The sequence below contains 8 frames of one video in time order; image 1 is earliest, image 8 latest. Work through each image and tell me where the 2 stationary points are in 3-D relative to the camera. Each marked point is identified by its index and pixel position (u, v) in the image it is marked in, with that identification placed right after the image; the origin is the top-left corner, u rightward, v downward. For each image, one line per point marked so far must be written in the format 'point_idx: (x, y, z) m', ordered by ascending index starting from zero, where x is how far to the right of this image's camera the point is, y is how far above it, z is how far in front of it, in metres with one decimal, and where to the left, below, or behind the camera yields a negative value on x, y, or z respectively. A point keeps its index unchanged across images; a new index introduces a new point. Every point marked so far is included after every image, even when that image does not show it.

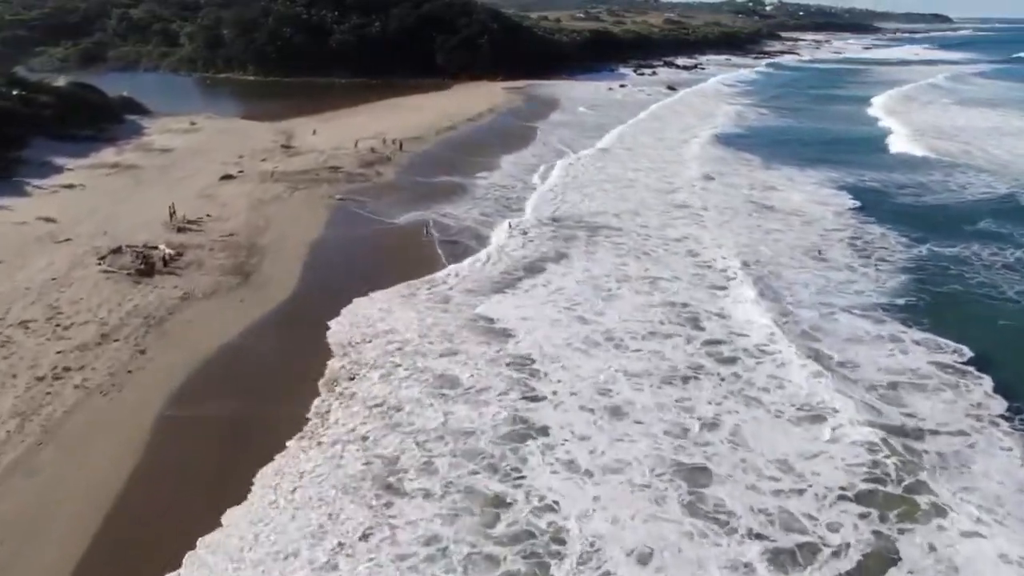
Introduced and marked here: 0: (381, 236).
0: (-3.1, +1.2, +18.7) m
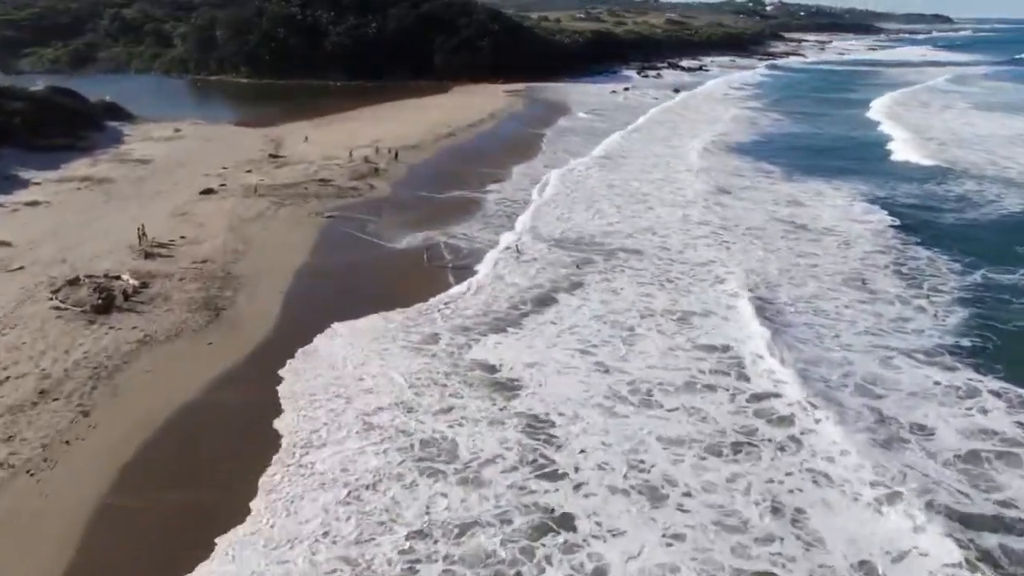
0: (-3.0, +0.6, +16.9) m
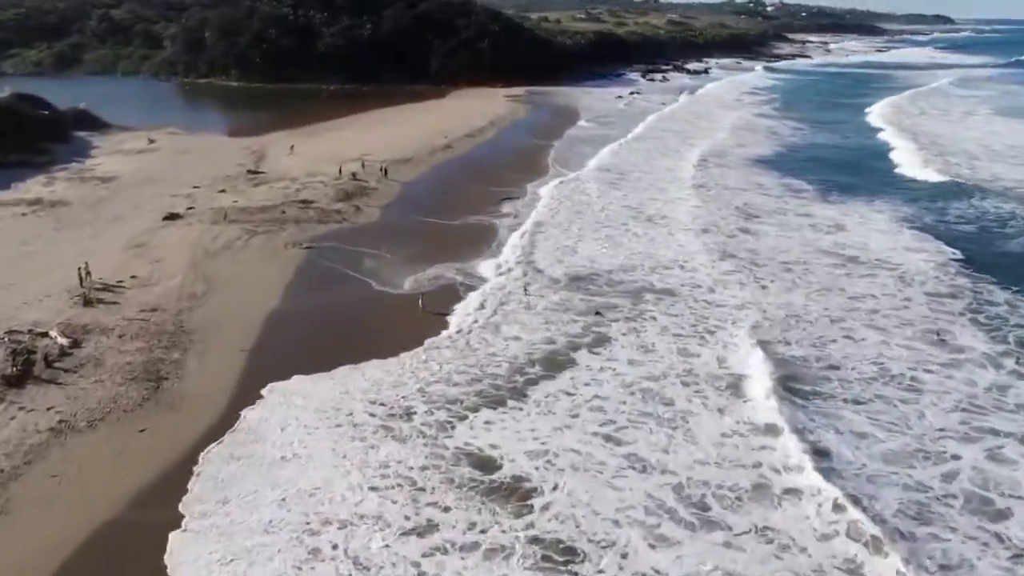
0: (-2.8, -0.3, +14.4) m
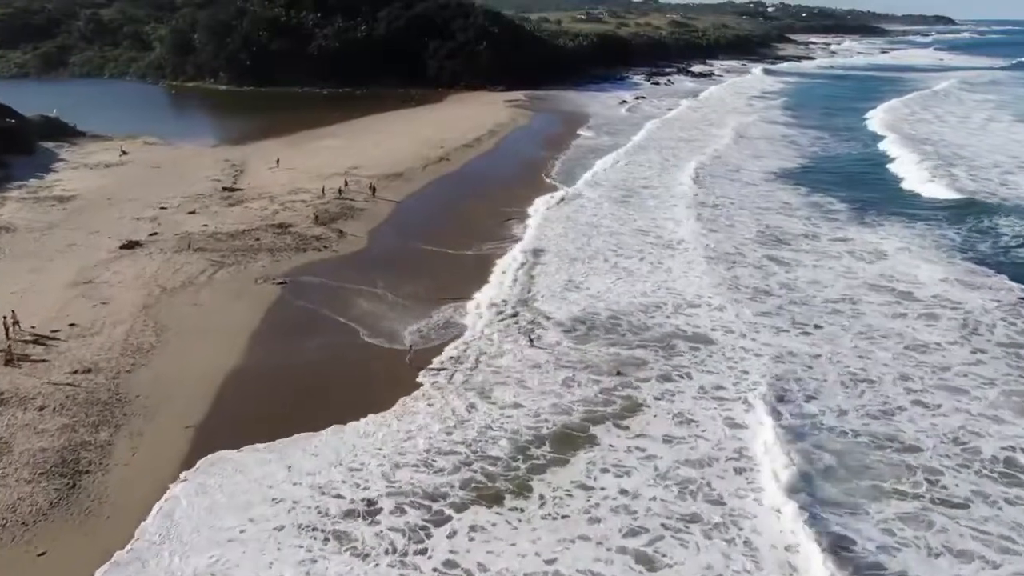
0: (-2.8, -1.1, +12.2) m
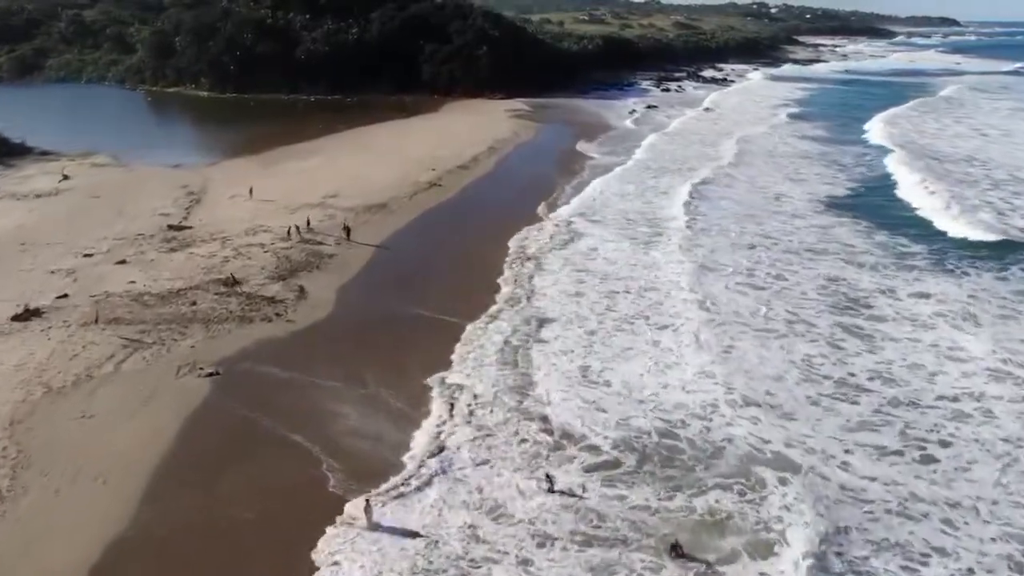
0: (-2.7, -2.4, +8.6) m
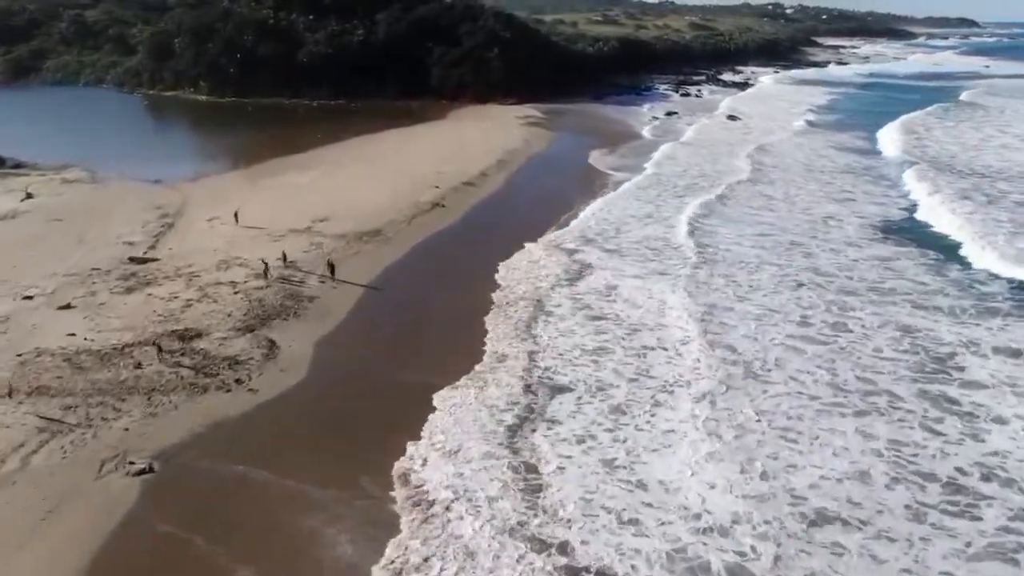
0: (-2.5, -3.3, +6.2) m
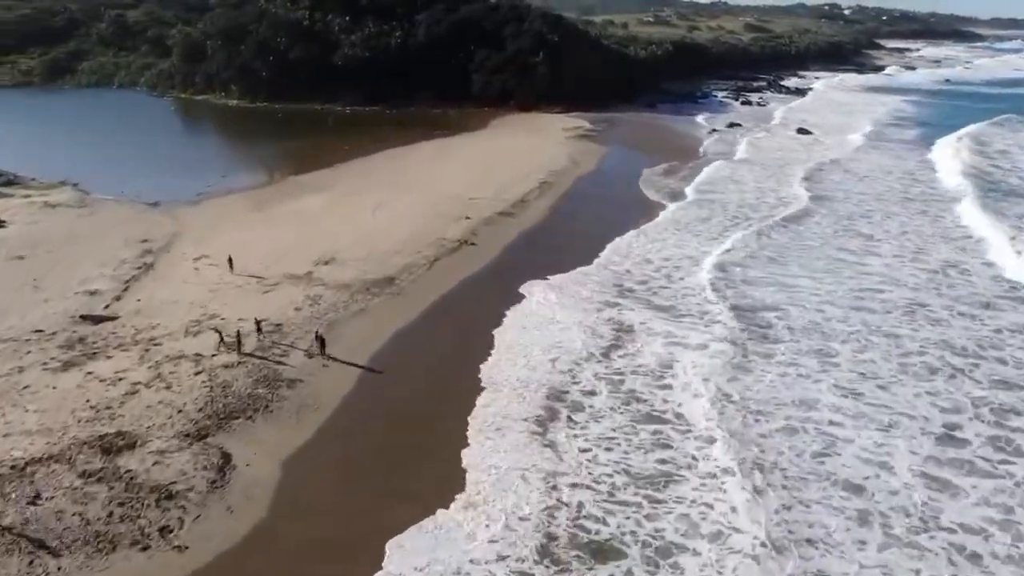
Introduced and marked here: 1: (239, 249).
0: (-2.5, -4.4, +3.0) m
1: (-5.8, +0.9, +16.4) m
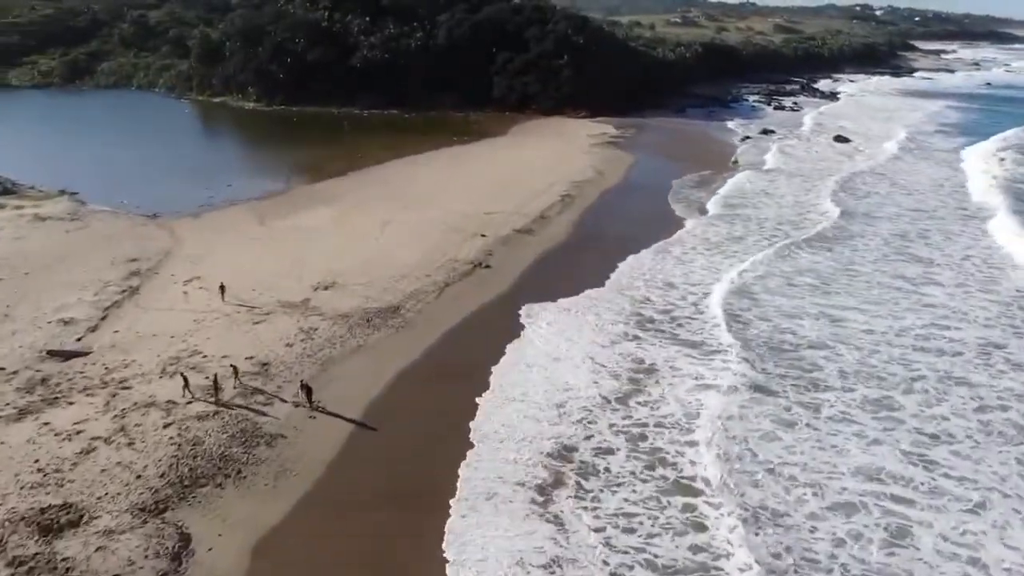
0: (-2.6, -4.9, +1.6) m
1: (-5.4, +0.4, +15.1) m
